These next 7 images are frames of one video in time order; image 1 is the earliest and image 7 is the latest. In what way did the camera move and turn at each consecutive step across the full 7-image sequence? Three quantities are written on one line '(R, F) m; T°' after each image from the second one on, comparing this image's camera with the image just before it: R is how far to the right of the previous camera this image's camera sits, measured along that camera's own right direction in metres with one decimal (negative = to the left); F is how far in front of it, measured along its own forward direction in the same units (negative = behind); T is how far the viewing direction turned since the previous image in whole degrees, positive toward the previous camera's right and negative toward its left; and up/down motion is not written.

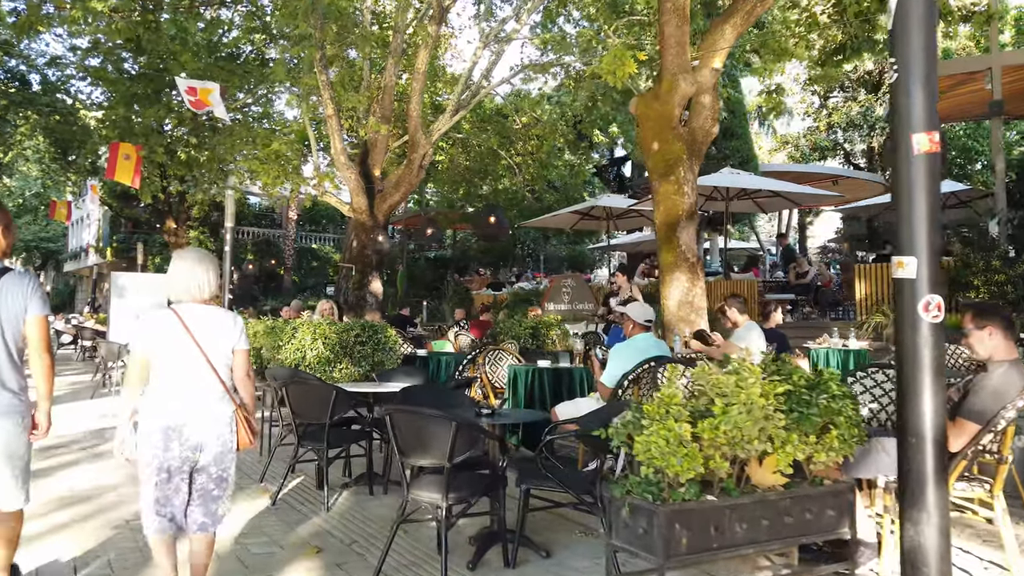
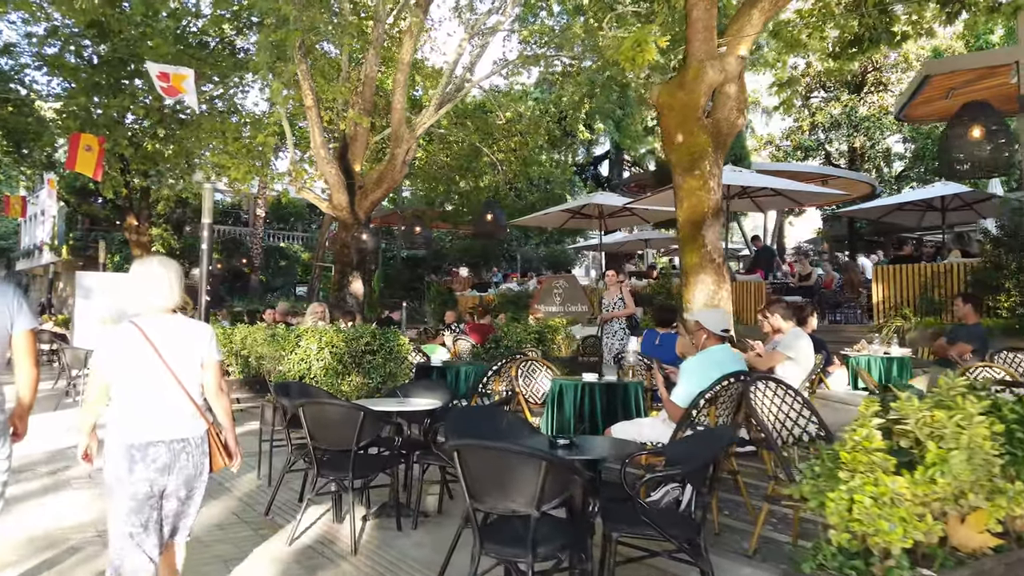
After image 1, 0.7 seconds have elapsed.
(-0.5, +0.7) m; +3°
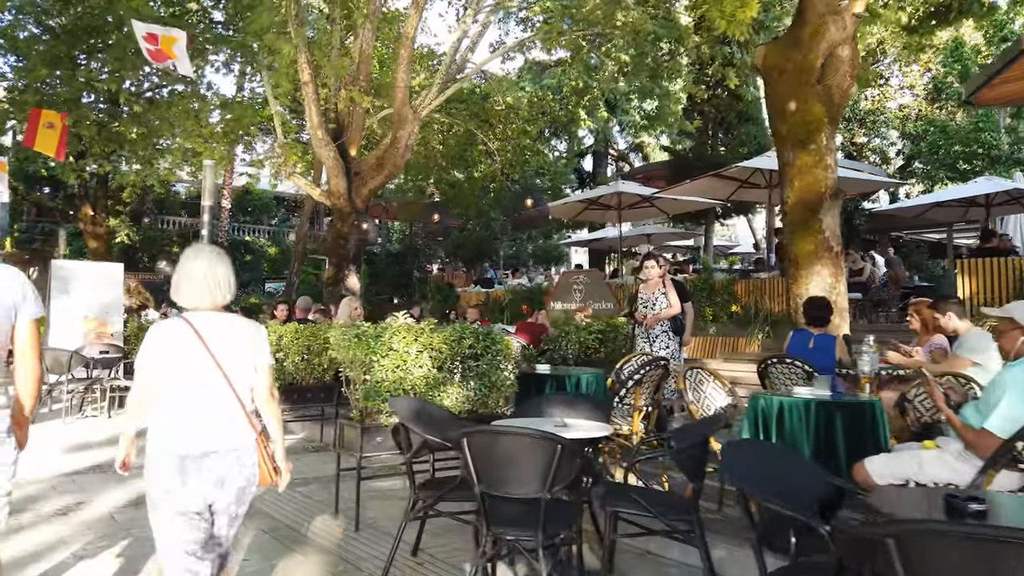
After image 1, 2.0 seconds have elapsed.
(-1.2, +1.3) m; +3°
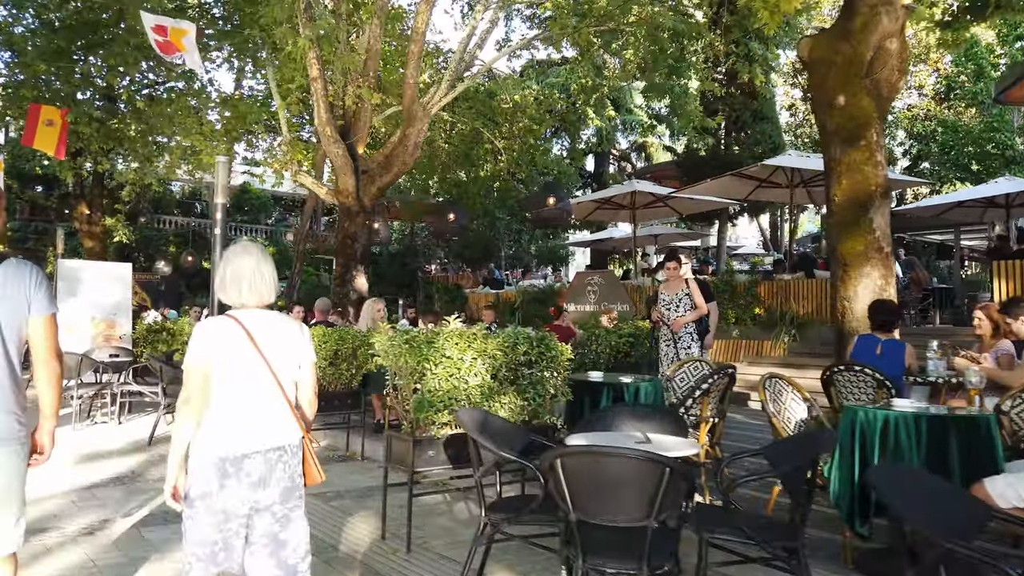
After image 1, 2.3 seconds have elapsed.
(-0.4, +0.3) m; +1°
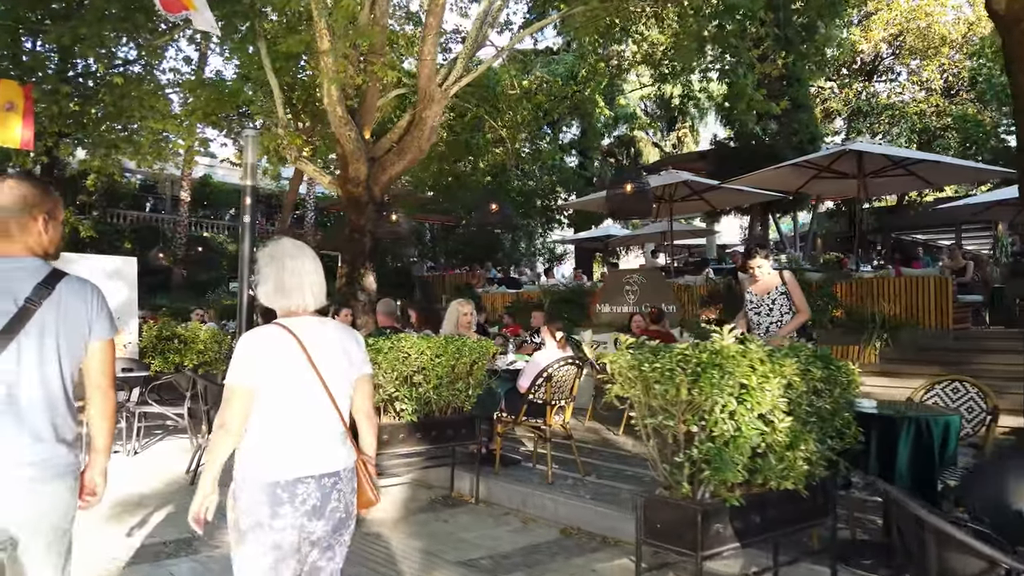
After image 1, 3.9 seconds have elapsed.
(-1.4, +1.4) m; +4°
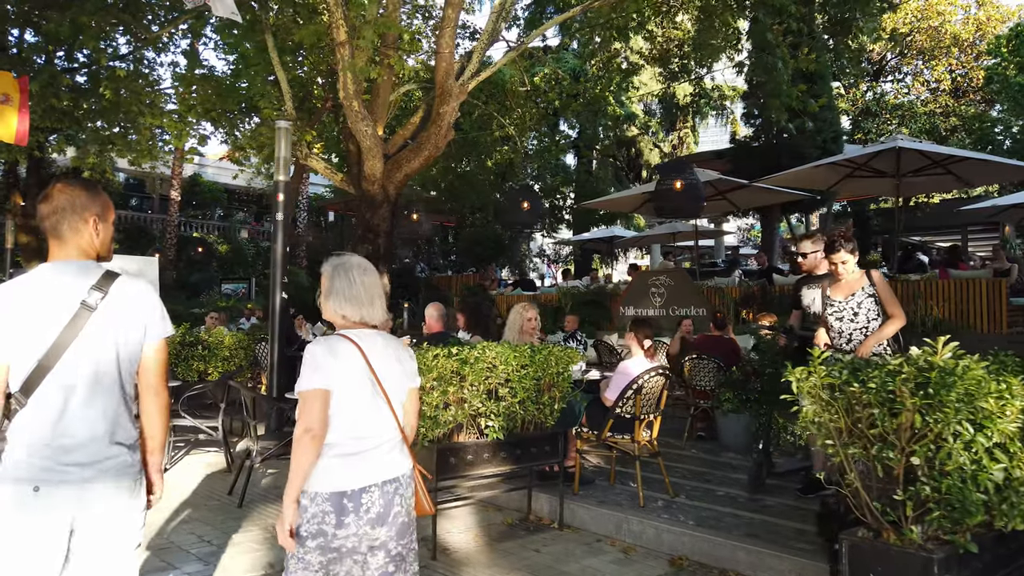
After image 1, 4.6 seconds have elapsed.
(-0.6, +0.5) m; +1°
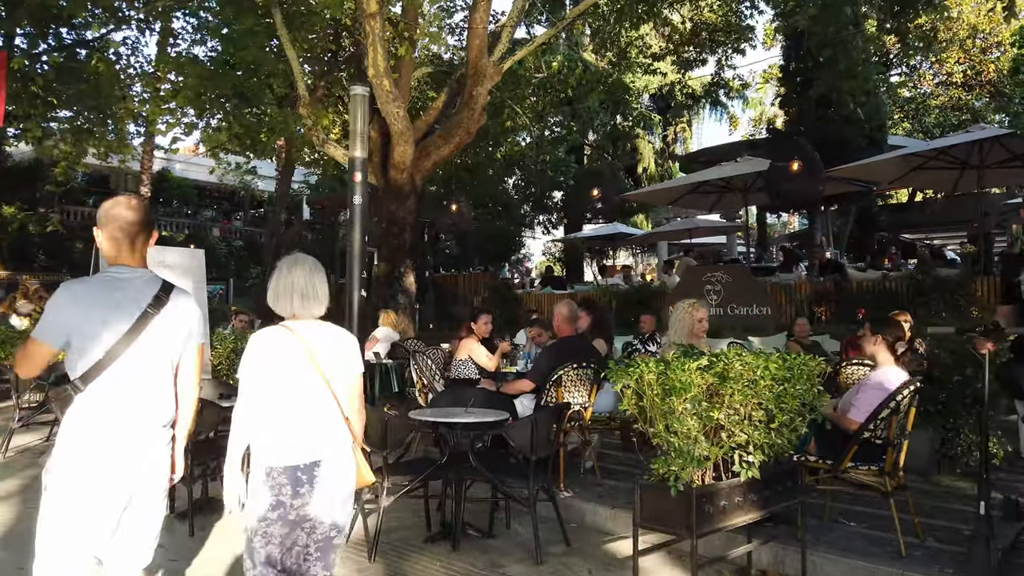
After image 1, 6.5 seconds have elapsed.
(-1.3, +1.1) m; +3°
